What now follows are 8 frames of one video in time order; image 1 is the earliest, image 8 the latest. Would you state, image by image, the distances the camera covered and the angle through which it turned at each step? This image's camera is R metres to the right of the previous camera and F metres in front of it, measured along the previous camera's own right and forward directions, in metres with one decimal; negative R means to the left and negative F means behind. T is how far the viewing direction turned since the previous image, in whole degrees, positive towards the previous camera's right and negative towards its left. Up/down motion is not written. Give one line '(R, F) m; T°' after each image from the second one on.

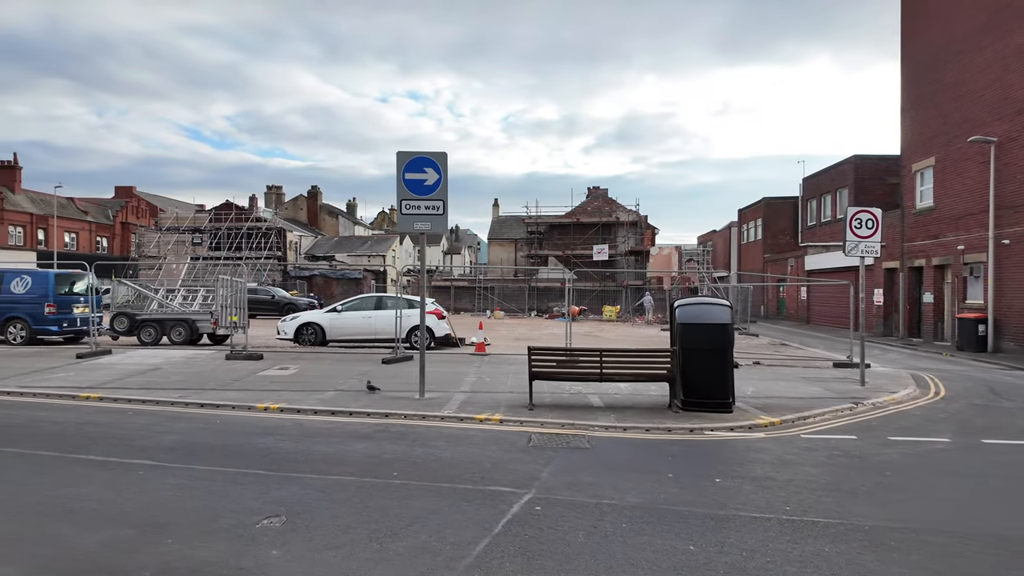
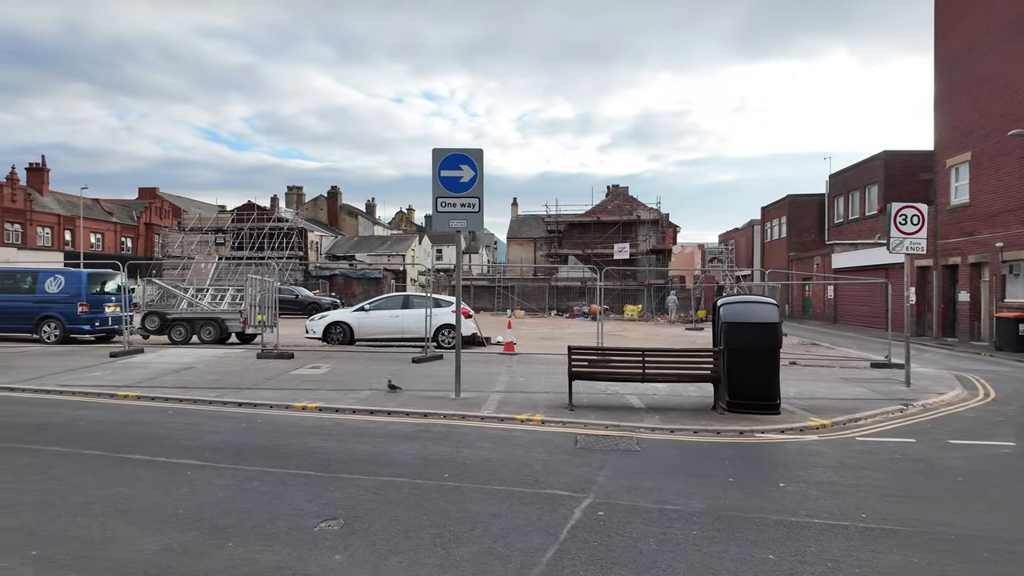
(-0.3, +0.1) m; -2°
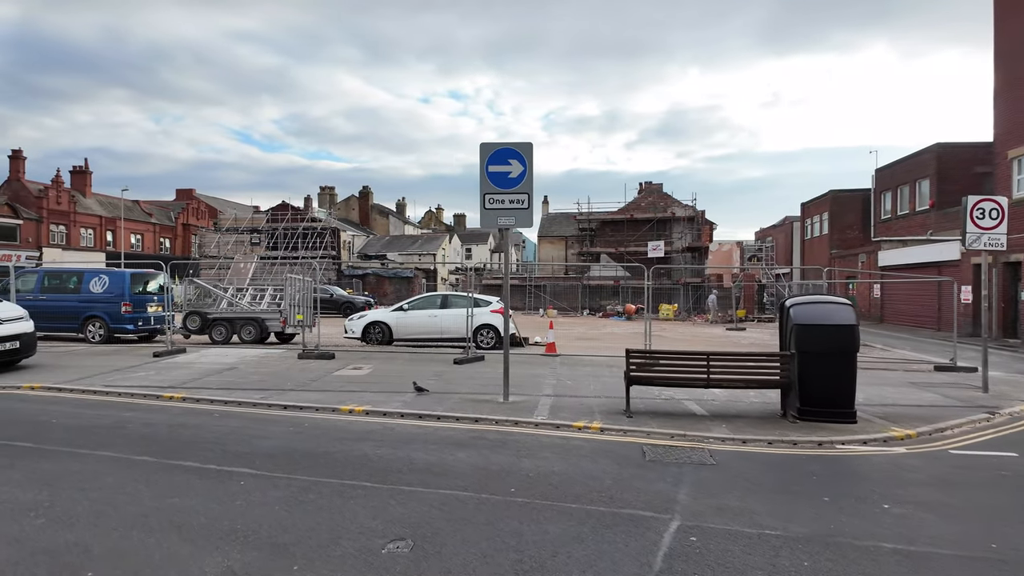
(-0.3, +0.3) m; -3°
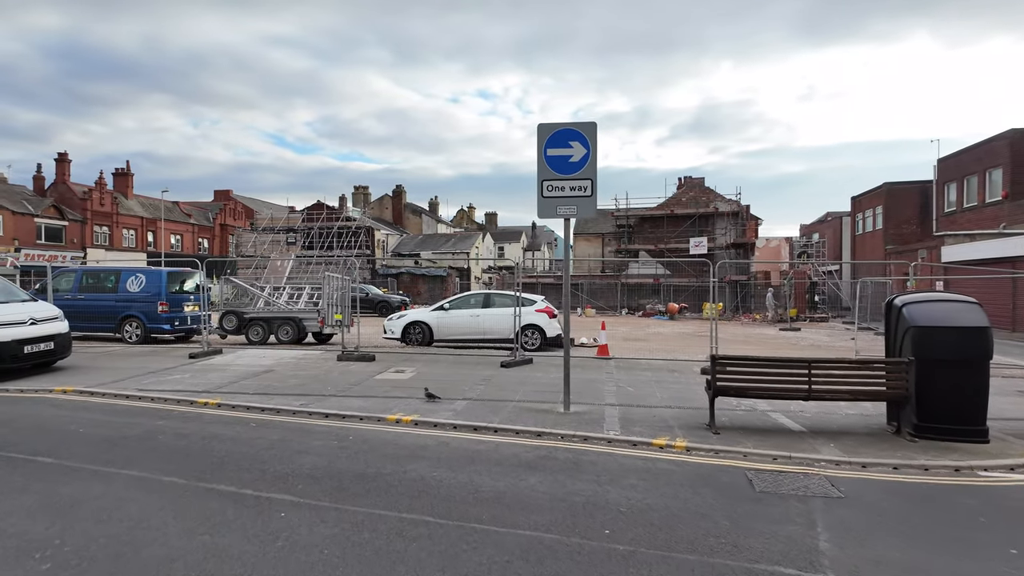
(-0.4, +0.8) m; -3°
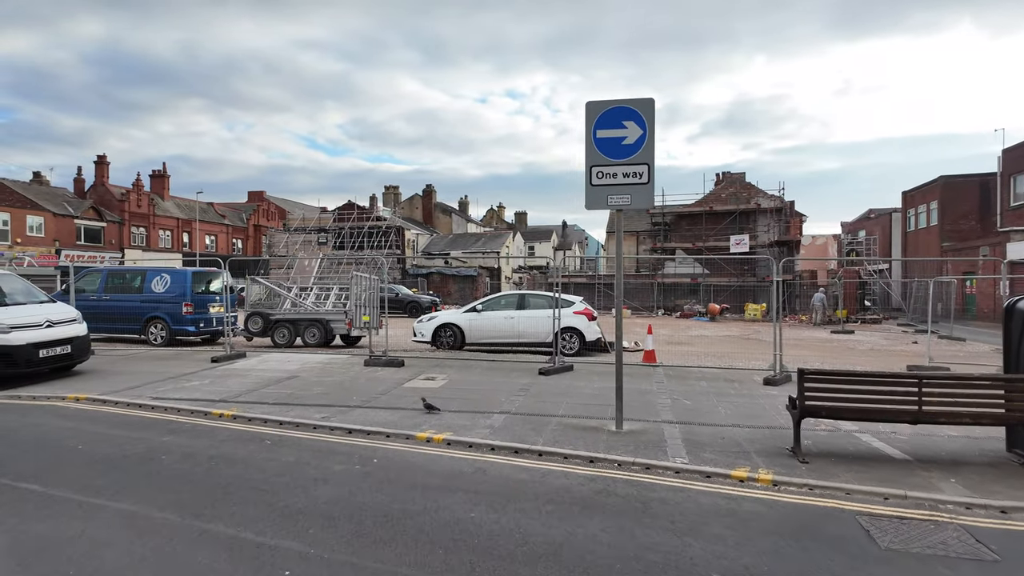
(-0.2, +0.9) m; -3°
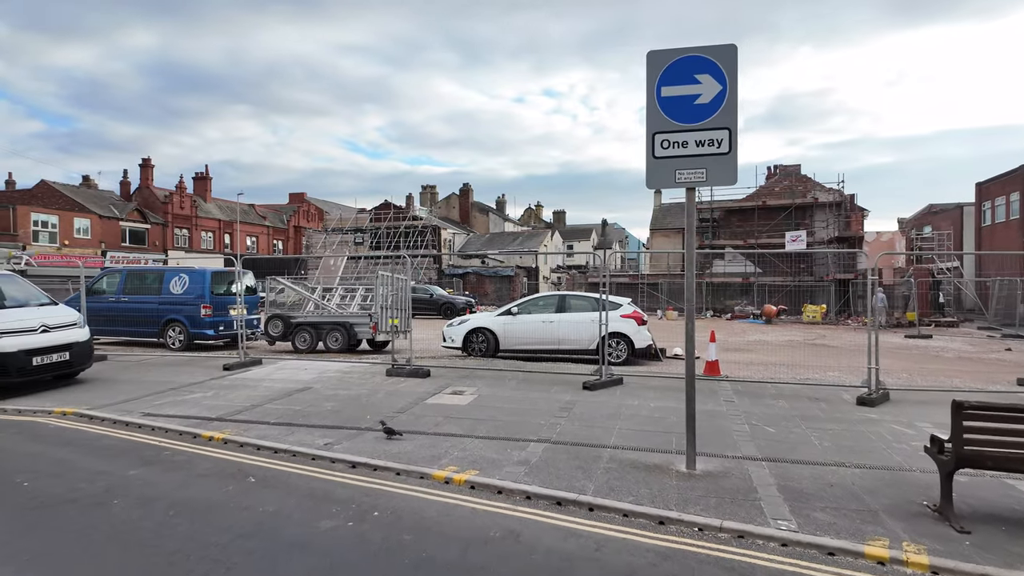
(0.0, +1.3) m; -4°
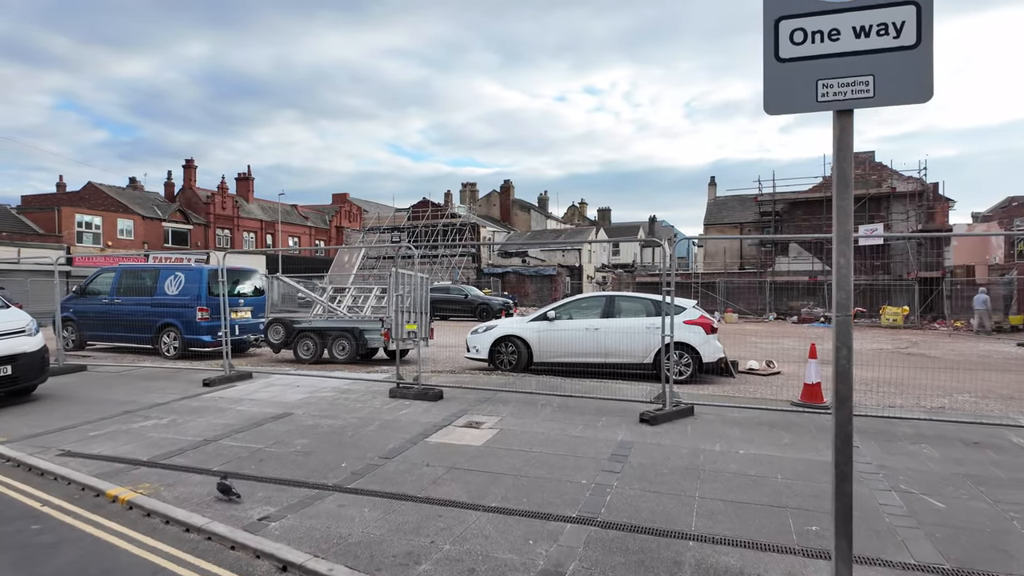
(+0.1, +2.1) m; -4°
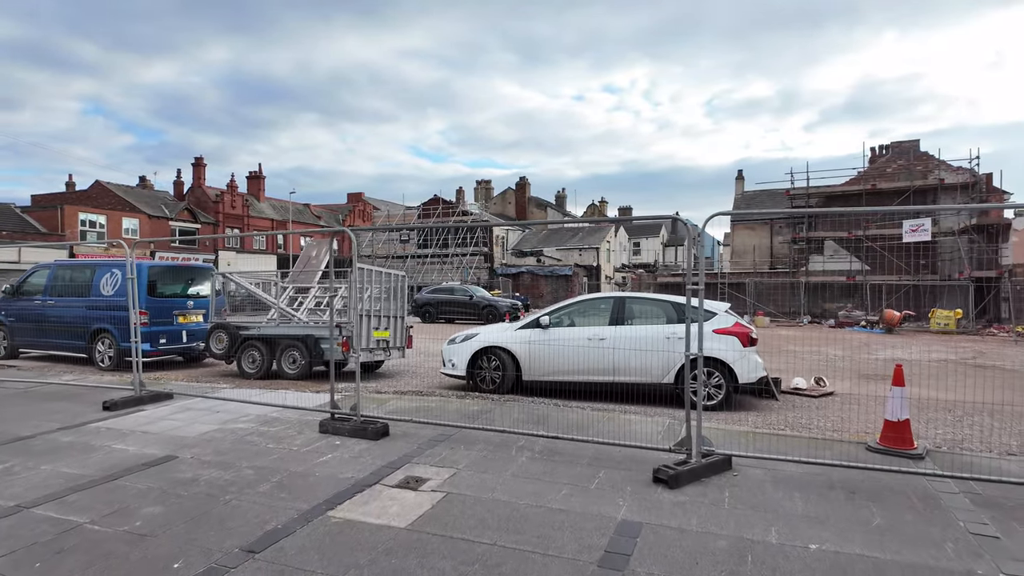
(+0.5, +2.0) m; -2°
